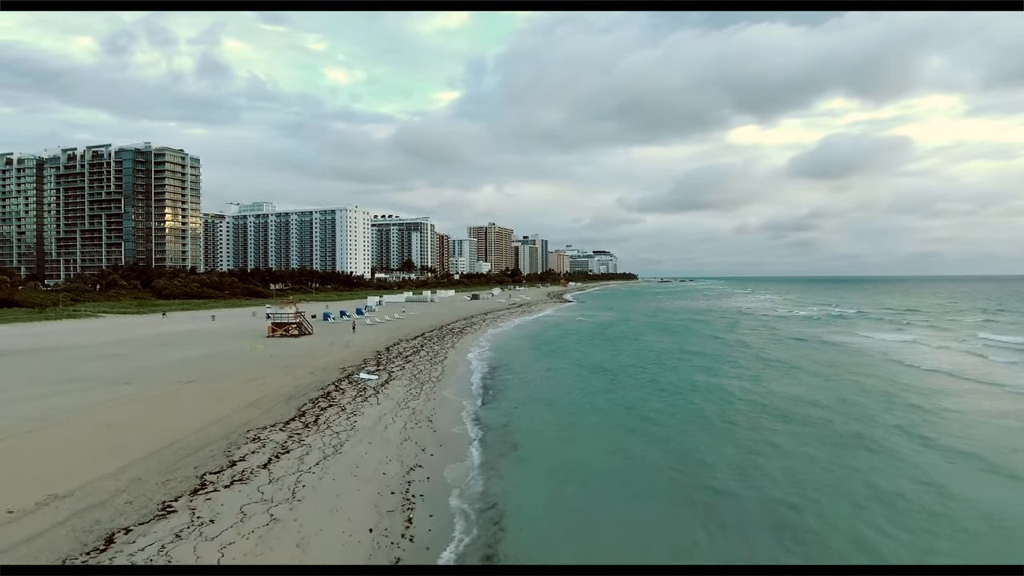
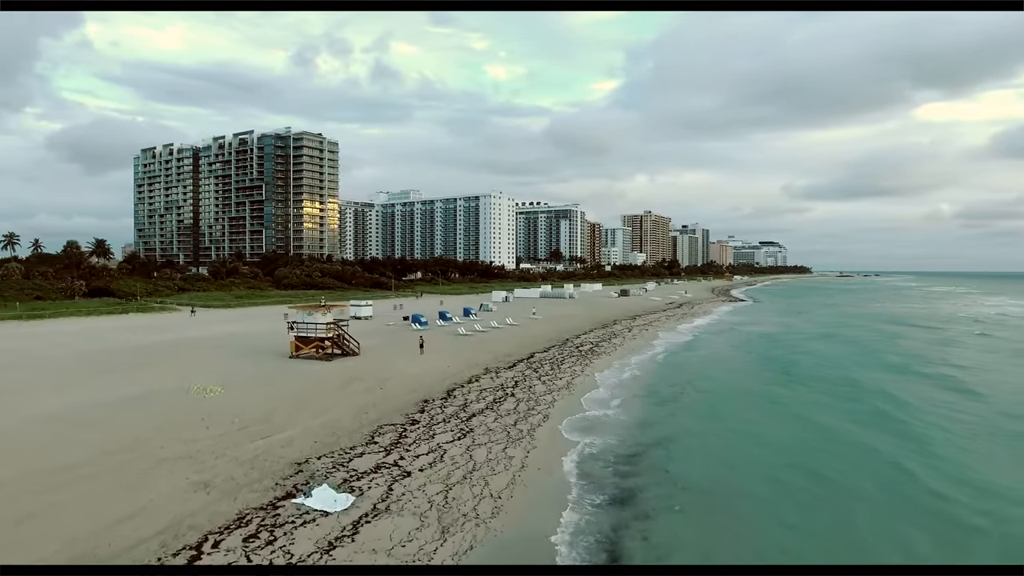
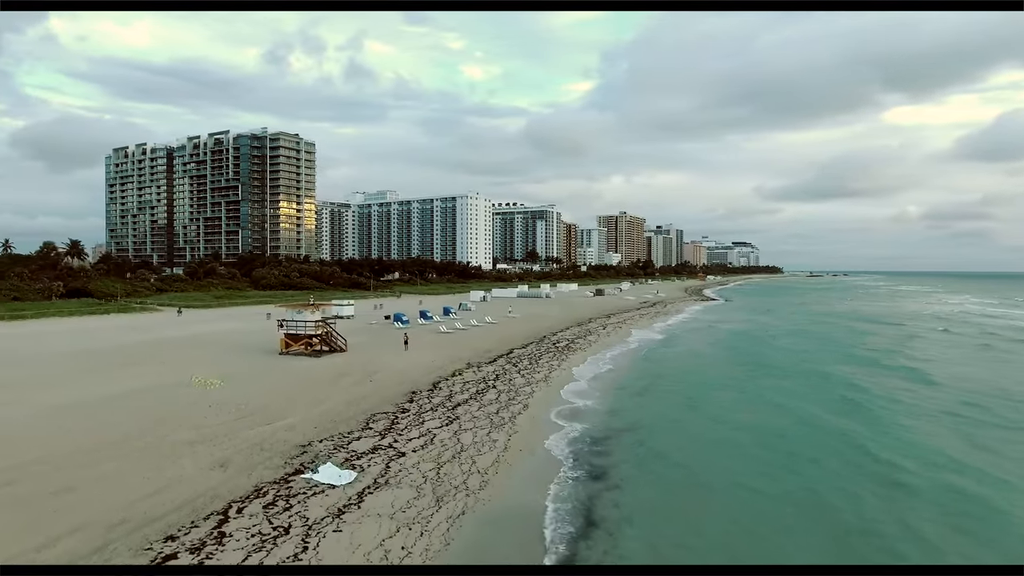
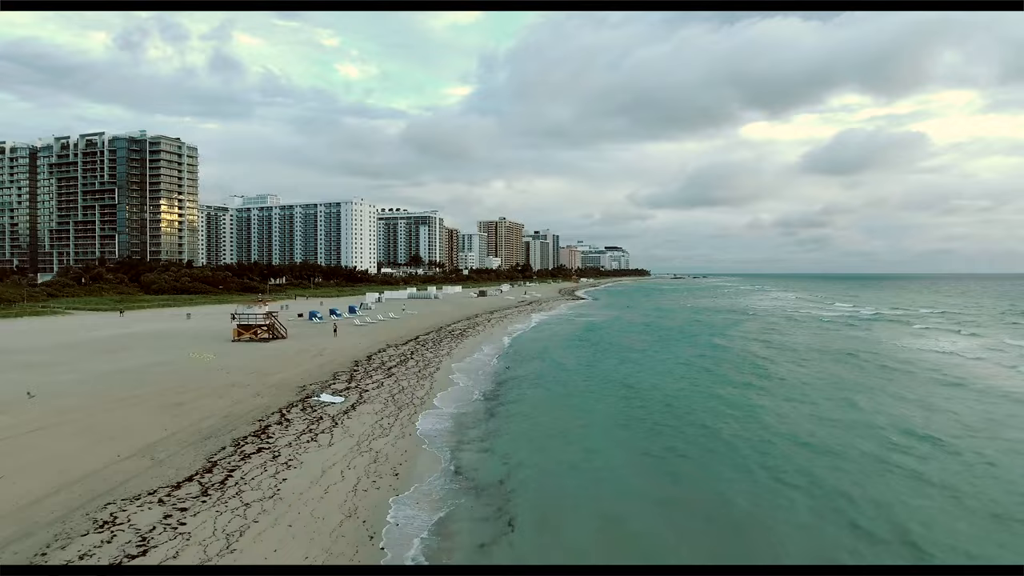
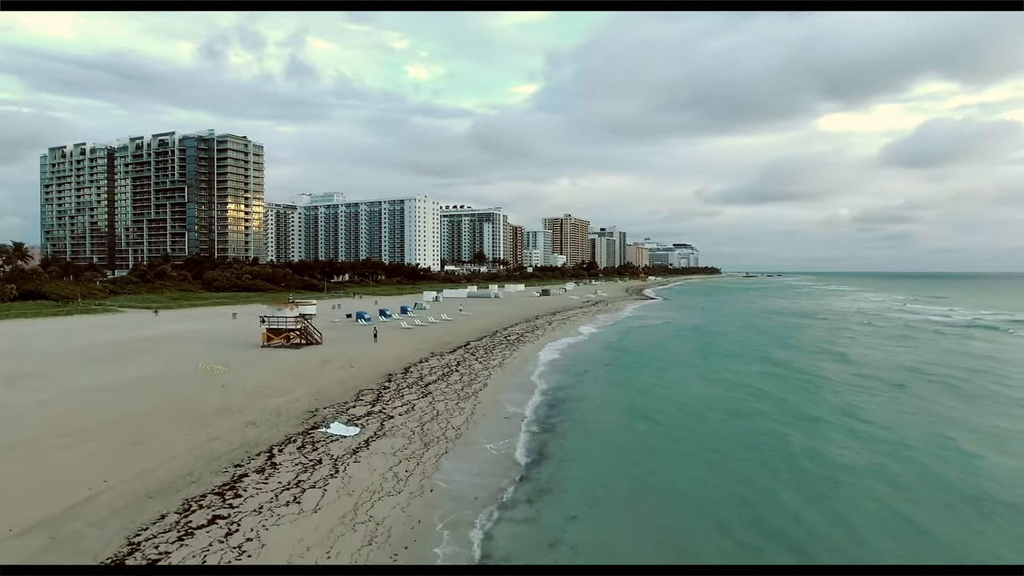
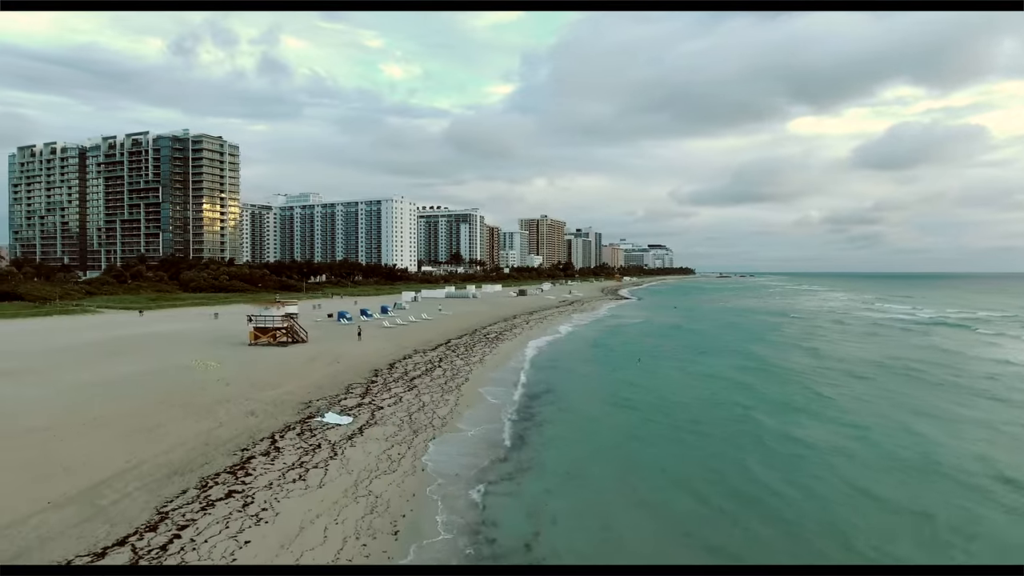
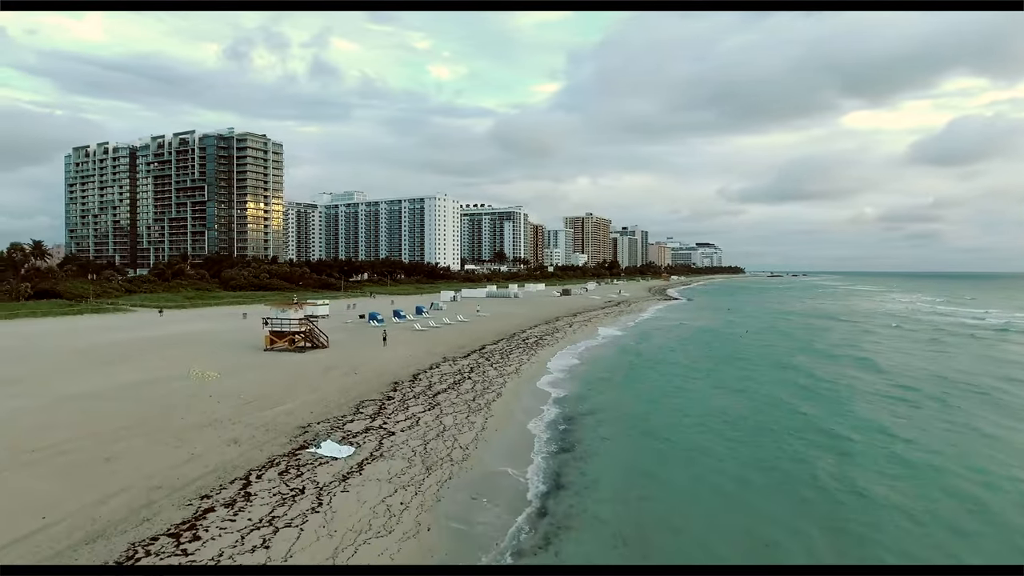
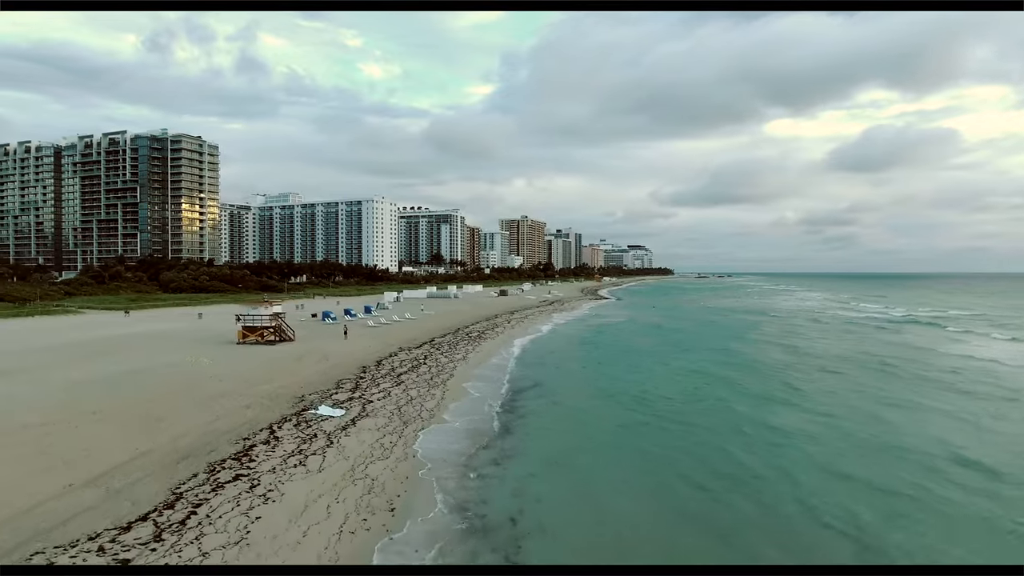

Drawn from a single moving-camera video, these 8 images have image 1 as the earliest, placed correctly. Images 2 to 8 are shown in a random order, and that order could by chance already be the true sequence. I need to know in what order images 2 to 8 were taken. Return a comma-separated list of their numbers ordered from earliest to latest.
4, 8, 6, 5, 7, 3, 2
